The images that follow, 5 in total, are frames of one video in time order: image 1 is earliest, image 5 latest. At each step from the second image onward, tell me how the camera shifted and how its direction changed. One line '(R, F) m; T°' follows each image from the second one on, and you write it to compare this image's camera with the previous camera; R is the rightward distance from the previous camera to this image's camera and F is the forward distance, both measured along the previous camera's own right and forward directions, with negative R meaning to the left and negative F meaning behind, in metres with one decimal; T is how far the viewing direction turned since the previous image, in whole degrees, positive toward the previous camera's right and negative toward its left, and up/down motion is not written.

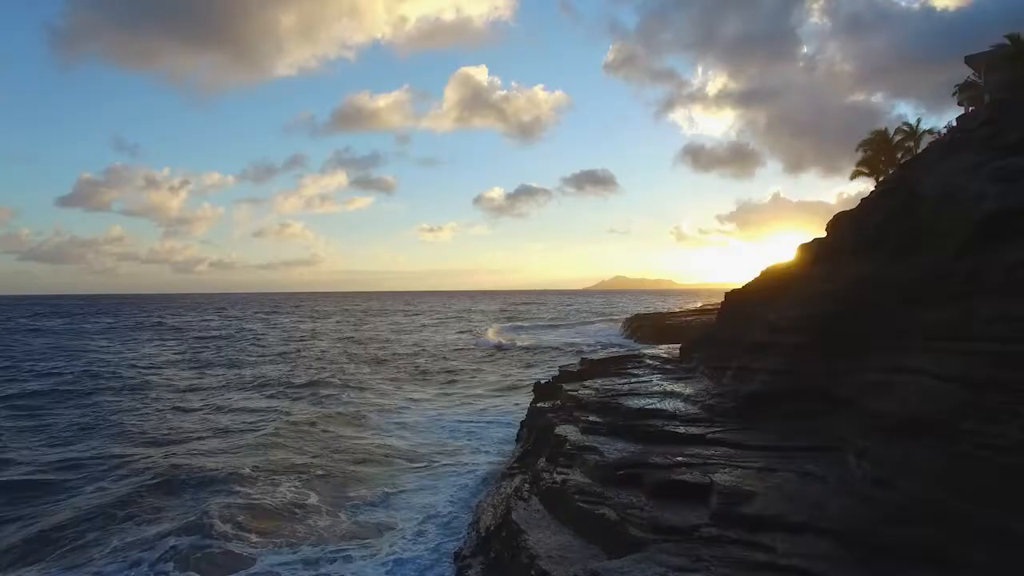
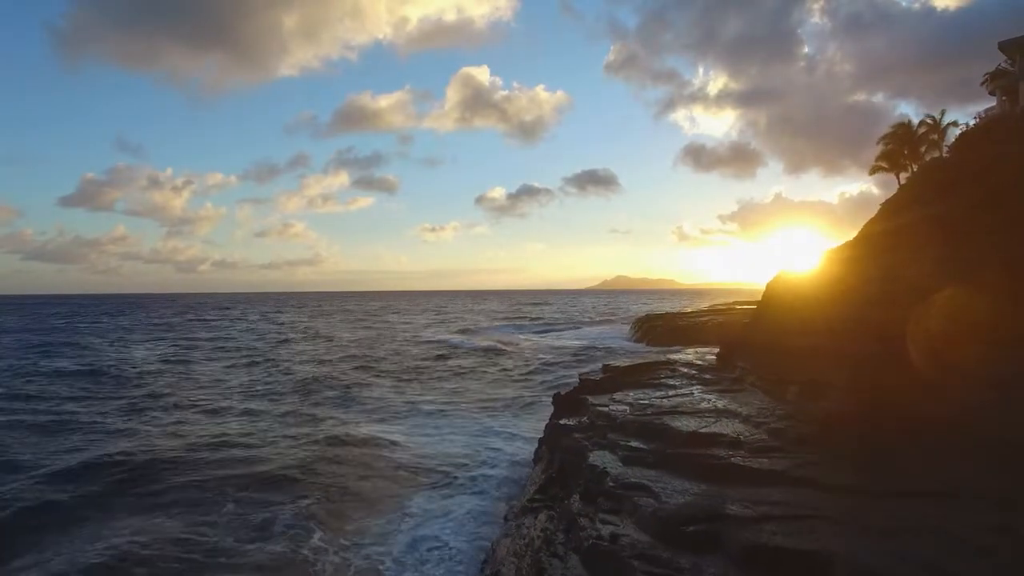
(-0.3, +0.9) m; 0°
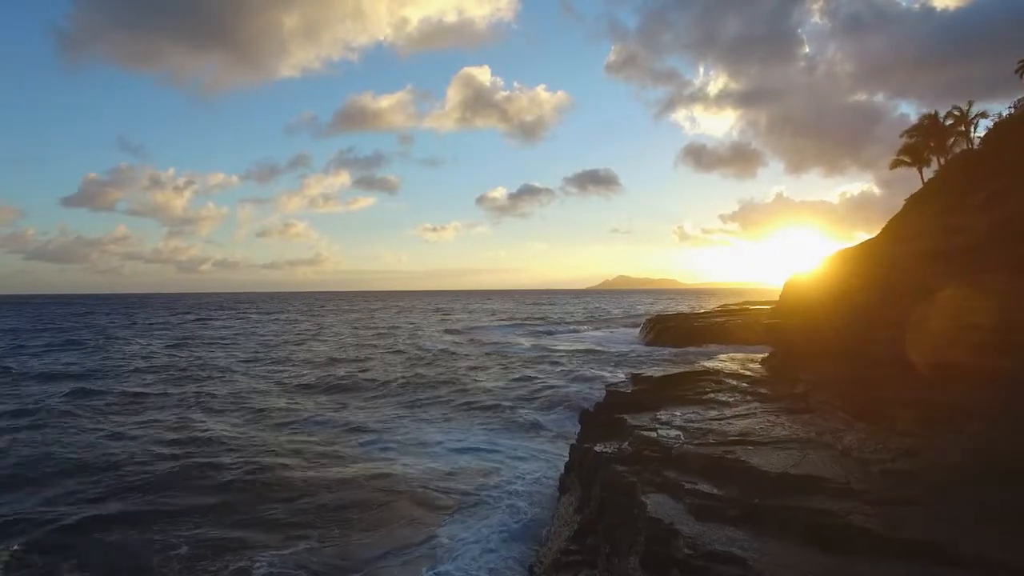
(-1.4, -1.8) m; 0°
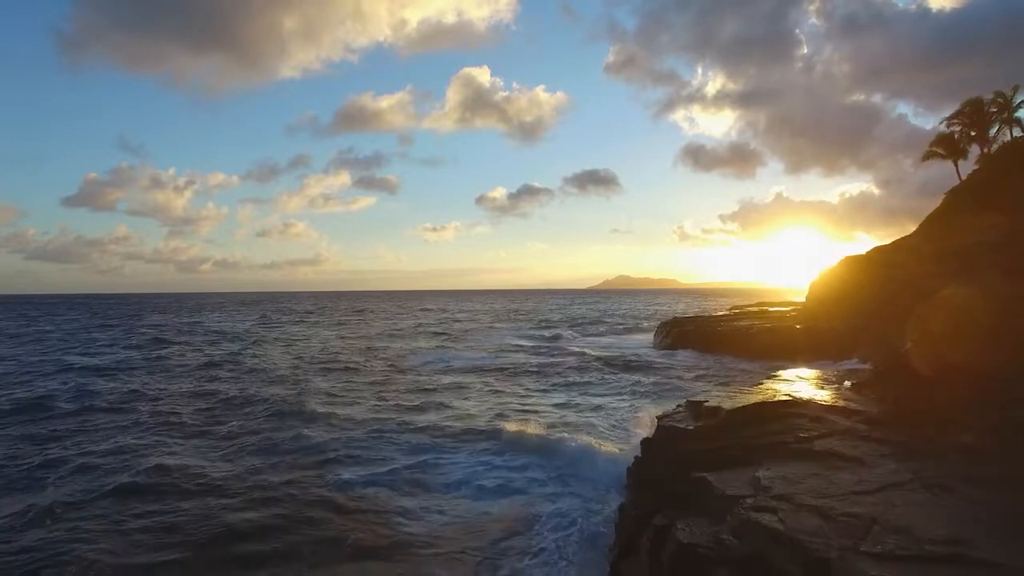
(-1.2, -2.0) m; 0°
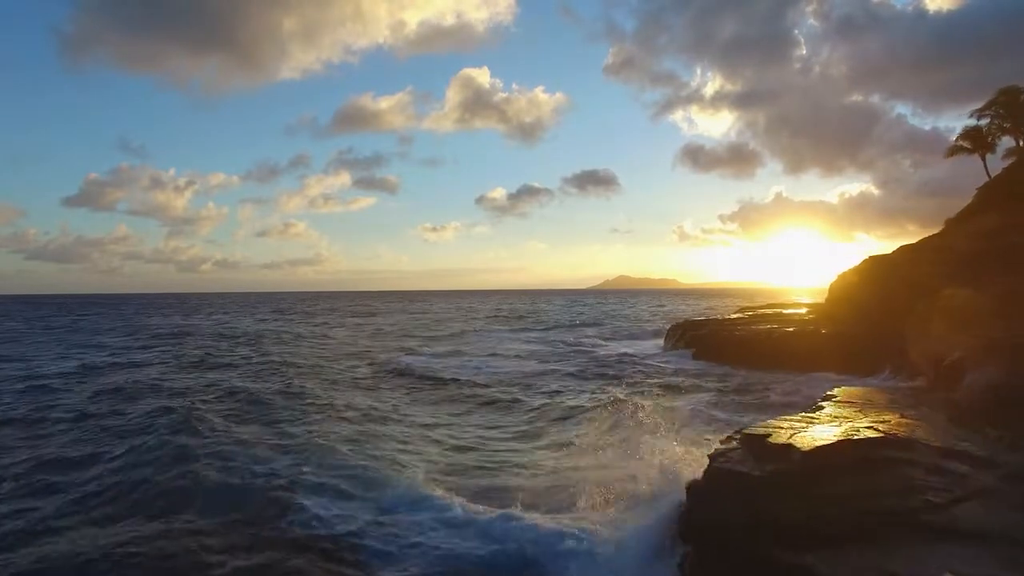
(-1.1, +3.5) m; 0°
